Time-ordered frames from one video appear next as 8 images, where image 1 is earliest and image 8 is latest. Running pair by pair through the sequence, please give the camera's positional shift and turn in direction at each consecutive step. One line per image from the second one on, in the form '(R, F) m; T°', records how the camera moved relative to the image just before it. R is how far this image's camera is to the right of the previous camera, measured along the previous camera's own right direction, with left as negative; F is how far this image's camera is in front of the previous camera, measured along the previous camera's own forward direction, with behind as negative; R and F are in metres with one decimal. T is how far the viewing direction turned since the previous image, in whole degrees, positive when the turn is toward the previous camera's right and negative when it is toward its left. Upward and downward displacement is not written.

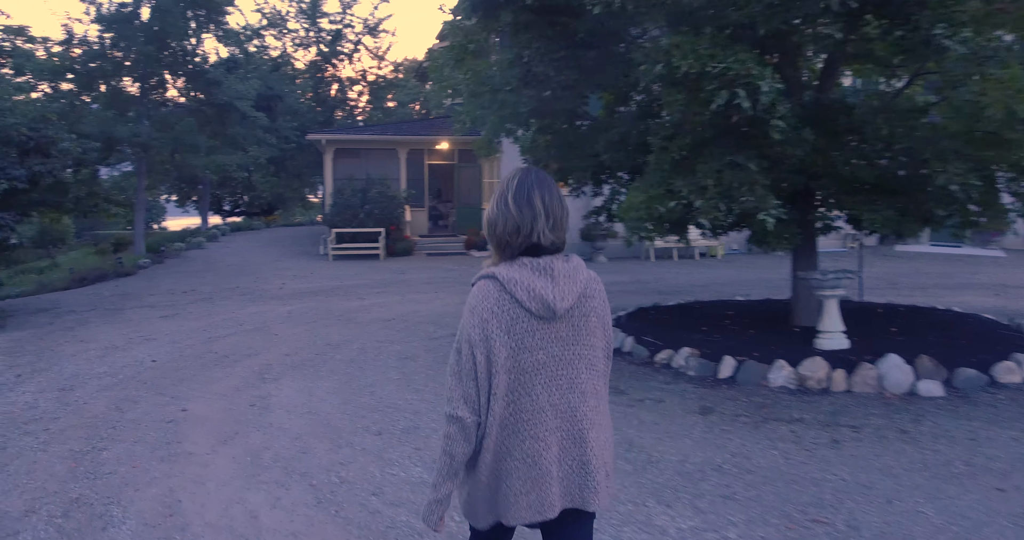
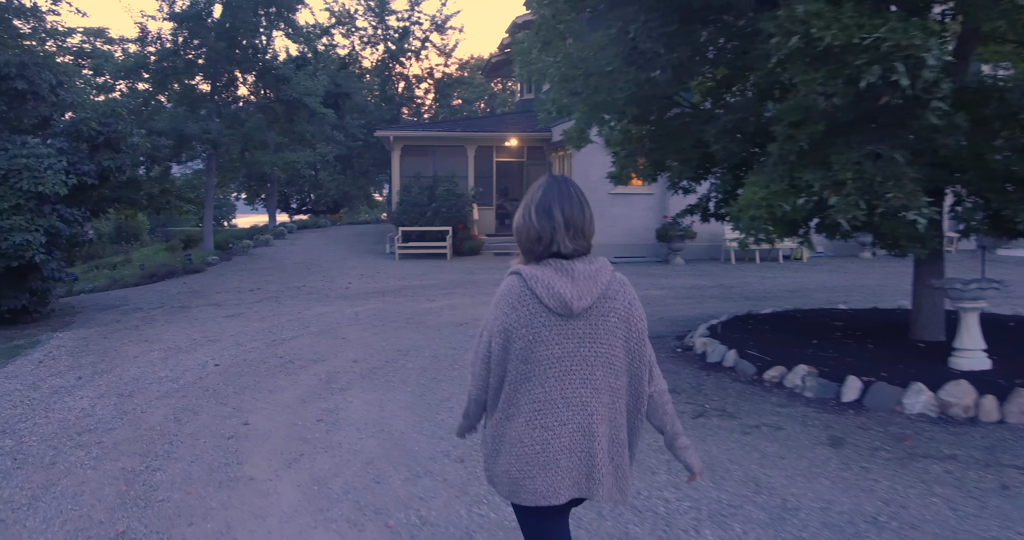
(-0.2, +0.7) m; -4°
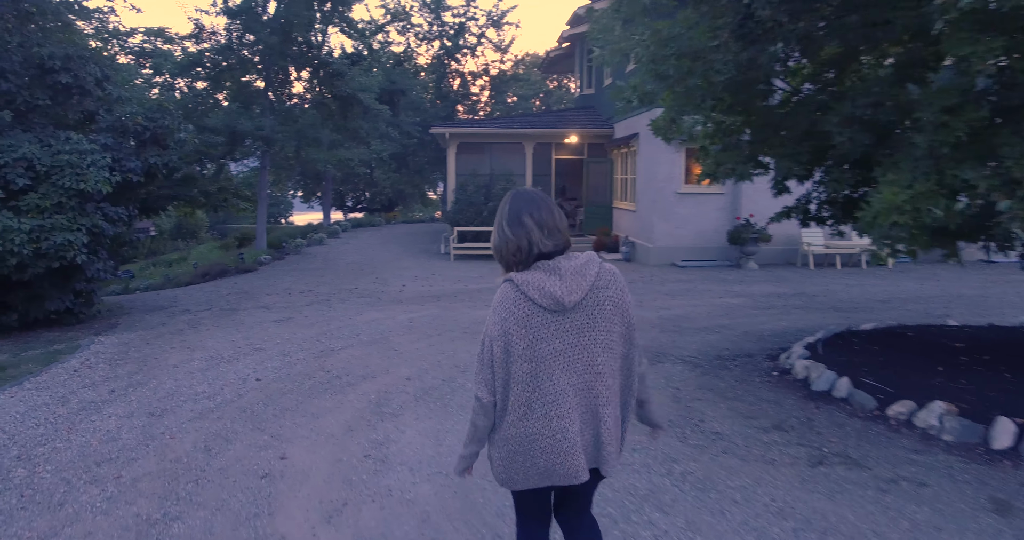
(-0.2, +0.8) m; -4°
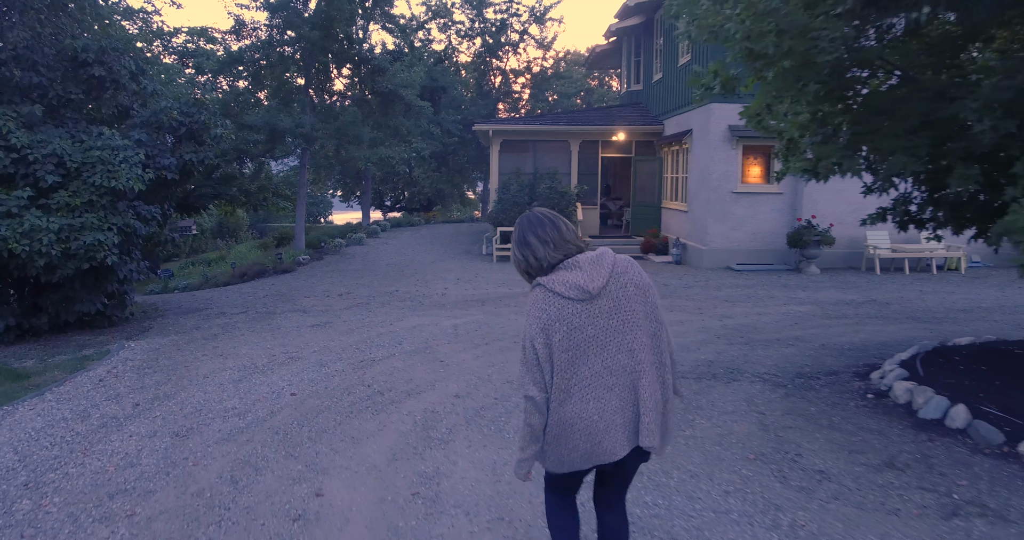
(-0.2, +0.7) m; -3°
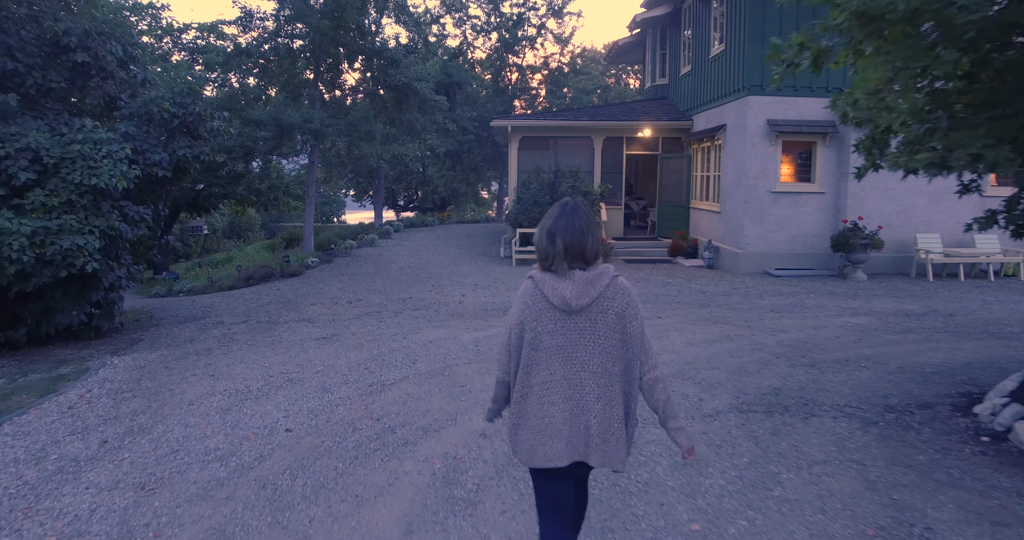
(-0.2, +1.0) m; -1°
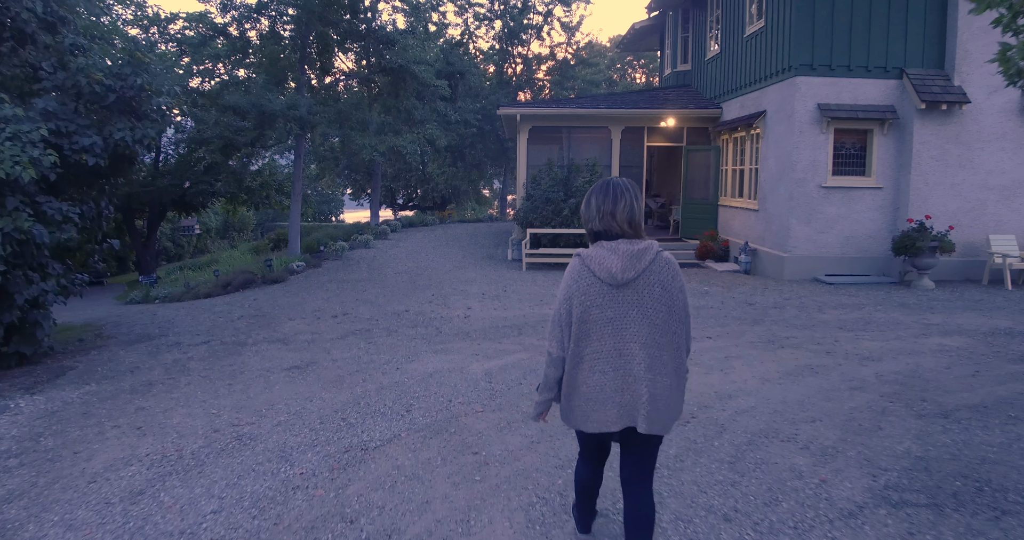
(-0.2, +1.8) m; 0°
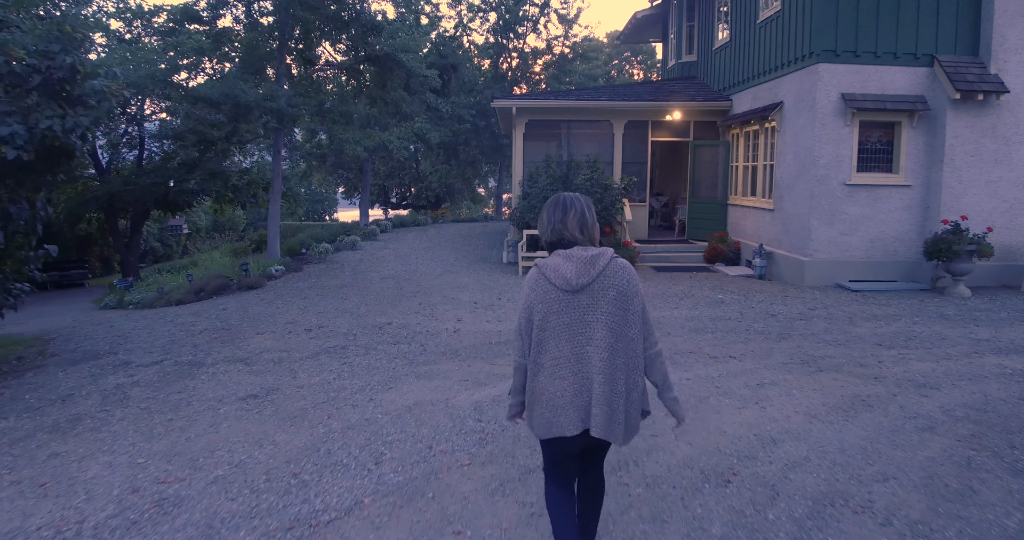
(0.0, +1.0) m; 0°
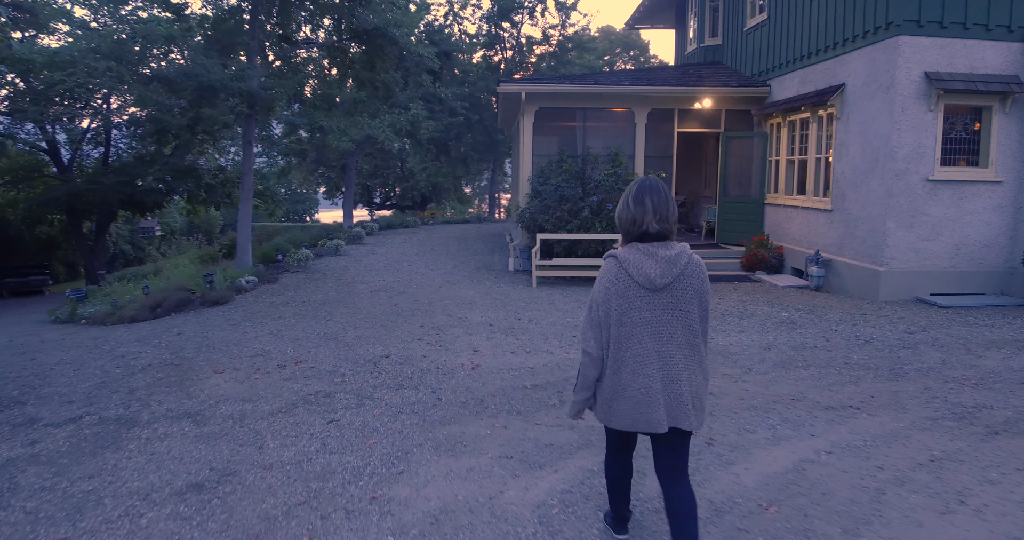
(-0.5, +1.9) m; +1°
